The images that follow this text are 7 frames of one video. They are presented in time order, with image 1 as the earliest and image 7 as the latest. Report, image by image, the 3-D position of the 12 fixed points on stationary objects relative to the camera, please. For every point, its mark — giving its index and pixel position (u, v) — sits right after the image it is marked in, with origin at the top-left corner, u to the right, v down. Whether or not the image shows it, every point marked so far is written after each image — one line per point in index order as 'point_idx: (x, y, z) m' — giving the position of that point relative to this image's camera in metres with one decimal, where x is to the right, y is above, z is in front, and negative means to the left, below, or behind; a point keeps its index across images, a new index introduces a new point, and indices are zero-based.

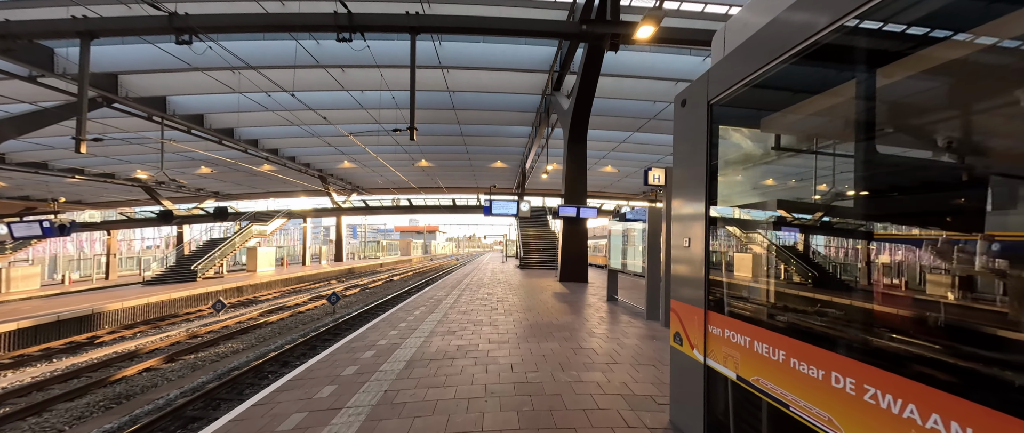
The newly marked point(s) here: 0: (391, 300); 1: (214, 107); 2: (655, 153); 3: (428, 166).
0: (-3.7, -2.6, +8.7) m
1: (-11.5, +4.2, +11.0) m
2: (+8.5, +3.7, +16.6) m
3: (-5.7, +3.4, +19.1) m
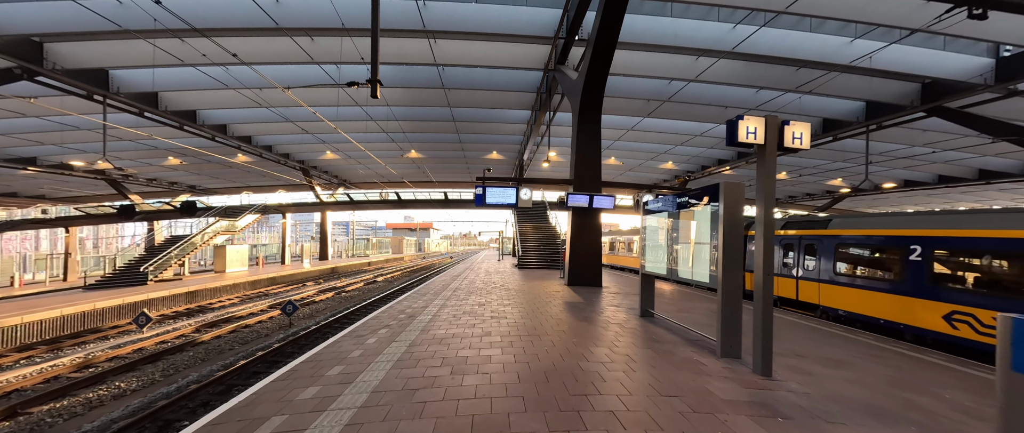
0: (-3.8, -2.4, +7.3) m
1: (-11.6, +4.4, +9.5) m
2: (+8.3, +4.0, +15.3) m
3: (-5.9, +3.7, +17.7) m
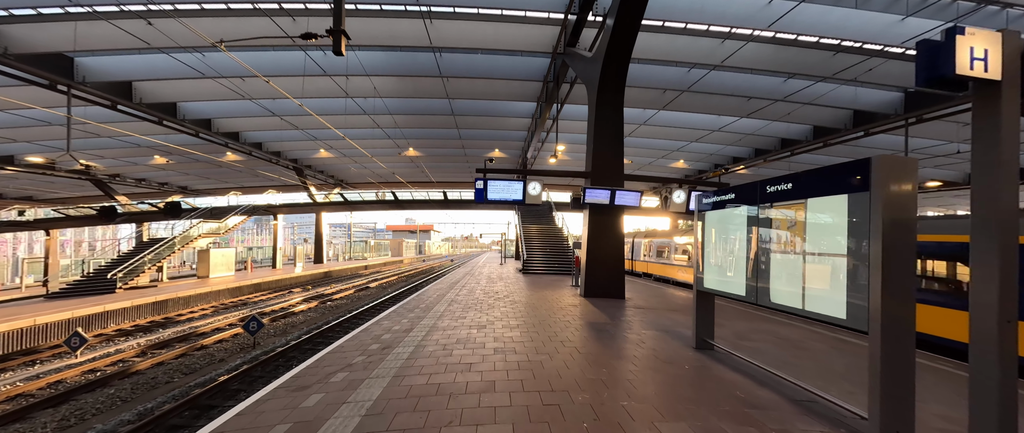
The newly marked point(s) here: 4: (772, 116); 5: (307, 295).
0: (-3.6, -2.4, +6.4) m
1: (-11.4, +4.4, +8.7) m
2: (+8.5, +3.9, +14.4) m
3: (-5.7, +3.6, +16.8) m
4: (+10.8, +4.1, +11.7) m
5: (-7.4, -2.8, +10.0) m
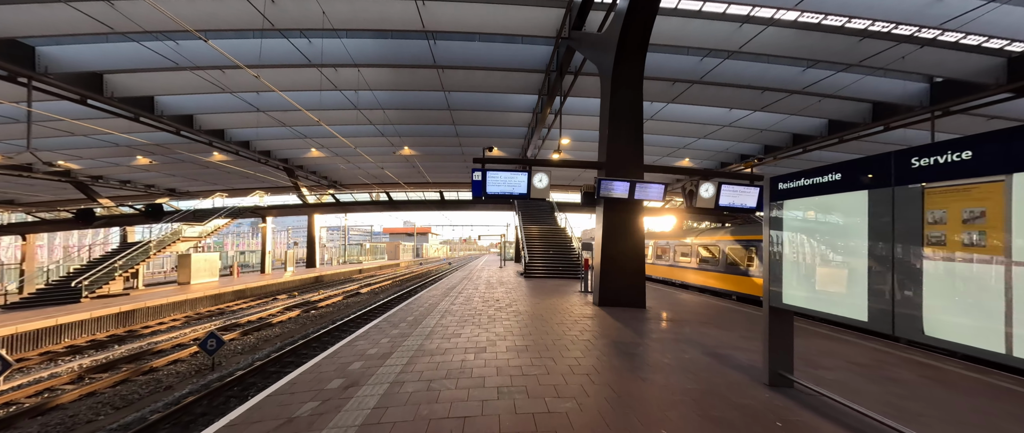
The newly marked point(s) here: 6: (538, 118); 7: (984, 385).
0: (-3.6, -2.4, +5.7) m
1: (-11.4, +4.3, +8.0) m
2: (+8.5, +3.9, +13.7) m
3: (-5.7, +3.5, +16.1) m
4: (+10.8, +4.2, +11.1) m
5: (-7.3, -2.8, +9.3) m
6: (+1.1, +4.0, +11.6) m
7: (+5.1, -1.8, +3.1) m
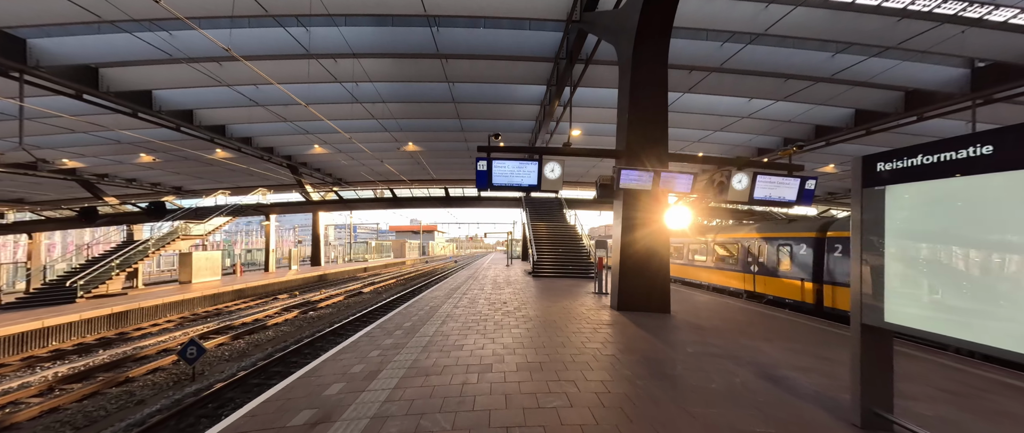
0: (-3.4, -2.3, +5.3) m
1: (-11.2, +4.4, +7.7) m
2: (+8.8, +4.1, +13.1) m
3: (-5.4, +3.7, +15.7) m
4: (+11.0, +4.3, +10.4) m
5: (-7.1, -2.8, +9.0) m
6: (+1.3, +4.2, +11.1) m
7: (+5.2, -1.7, +2.5) m
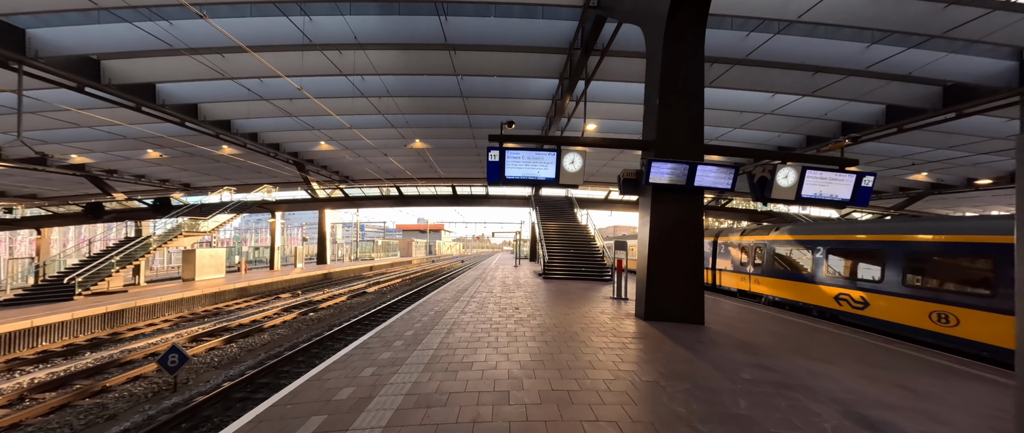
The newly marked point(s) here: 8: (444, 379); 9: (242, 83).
0: (-3.2, -2.2, +4.9) m
1: (-10.9, +4.5, +7.5) m
2: (+9.2, +4.0, +12.5) m
3: (-4.9, +3.7, +15.4) m
4: (+11.4, +4.2, +9.8) m
5: (-6.8, -2.7, +8.7) m
6: (+1.7, +4.2, +10.6) m
7: (+5.3, -1.8, +2.0) m
8: (-0.6, -1.4, +2.4) m
9: (-9.3, +4.6, +9.7) m
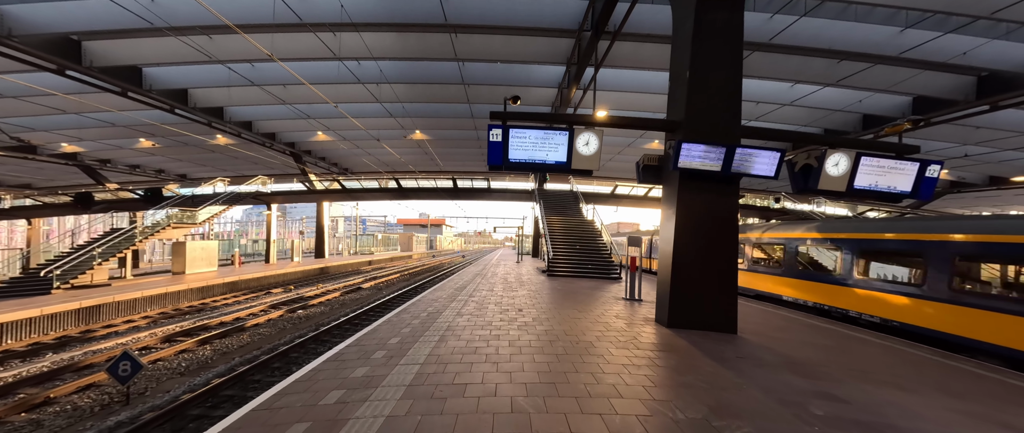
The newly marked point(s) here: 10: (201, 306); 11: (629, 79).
0: (-3.2, -2.1, +4.5) m
1: (-10.8, +4.8, +7.0) m
2: (+9.3, +4.2, +11.9) m
3: (-4.7, +4.1, +14.9) m
4: (+11.5, +4.3, +9.1) m
5: (-6.8, -2.4, +8.3) m
6: (+1.8, +4.4, +10.1) m
7: (+5.3, -1.7, +1.5) m
8: (-0.6, -1.3, +1.9) m
9: (-9.1, +4.9, +9.2) m
10: (-8.4, -2.4, +7.7) m
11: (+4.0, +4.7, +9.7) m
